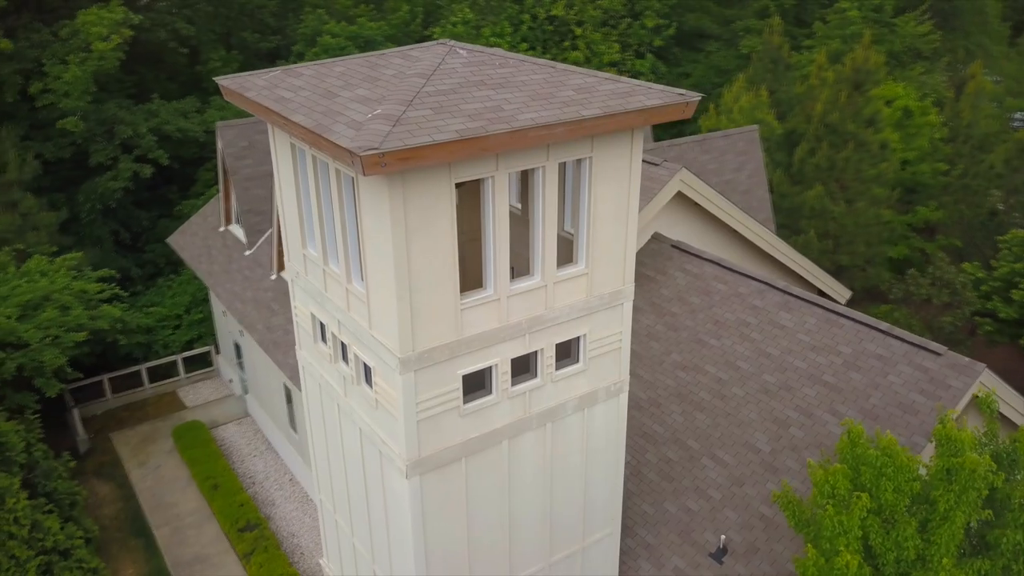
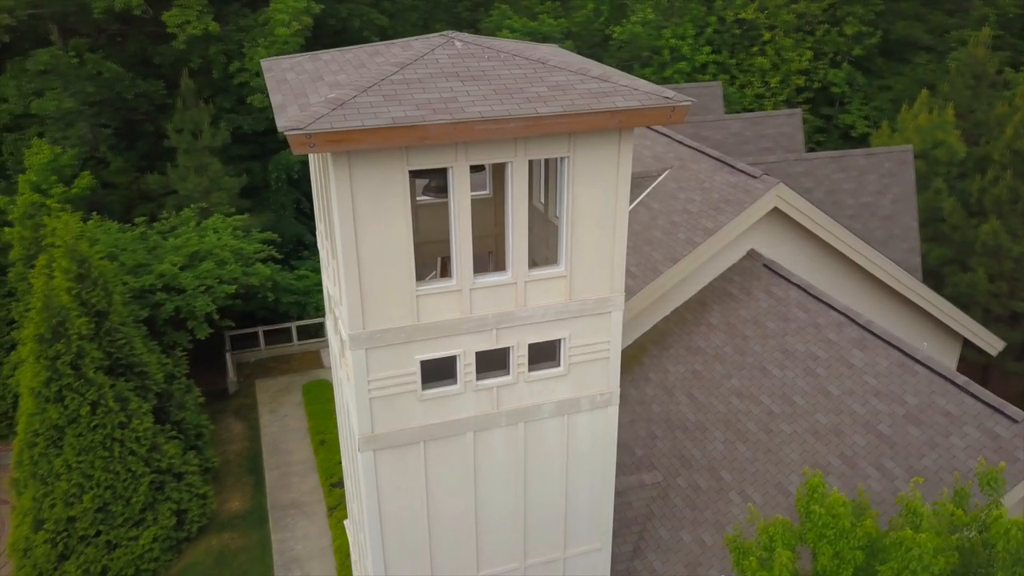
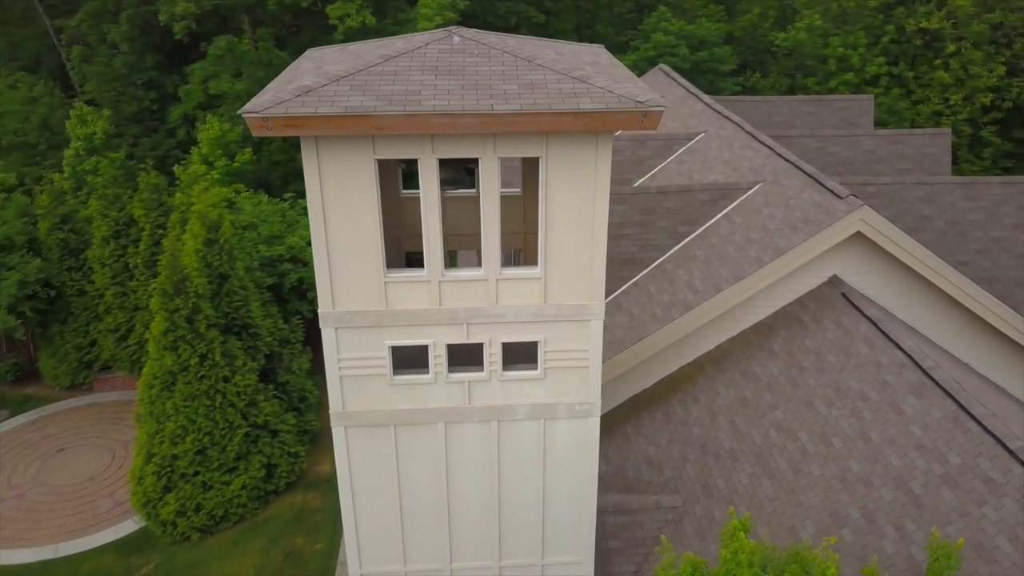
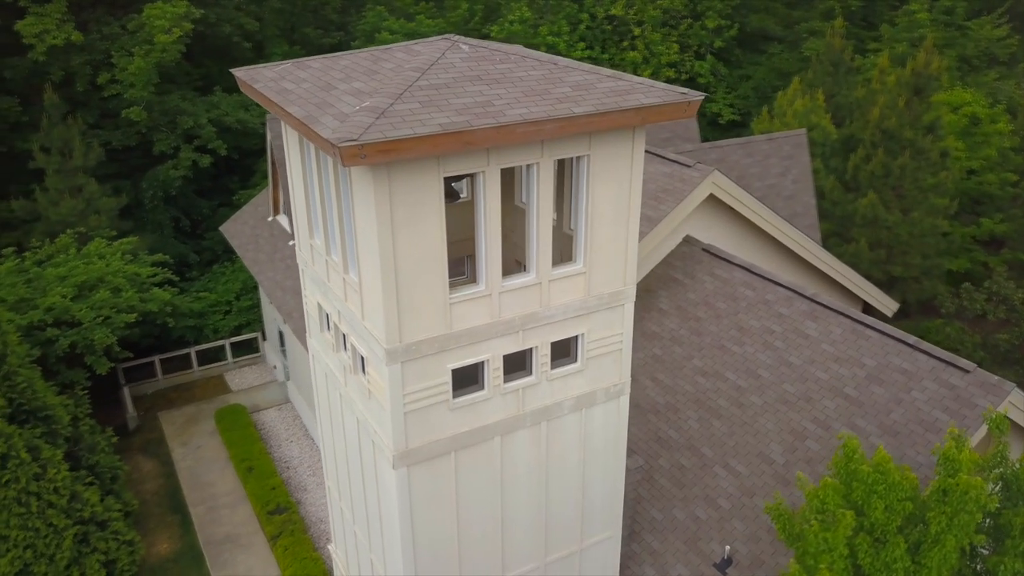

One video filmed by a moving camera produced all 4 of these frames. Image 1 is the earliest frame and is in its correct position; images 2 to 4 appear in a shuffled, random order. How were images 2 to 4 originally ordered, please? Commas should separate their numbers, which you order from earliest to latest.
4, 2, 3
